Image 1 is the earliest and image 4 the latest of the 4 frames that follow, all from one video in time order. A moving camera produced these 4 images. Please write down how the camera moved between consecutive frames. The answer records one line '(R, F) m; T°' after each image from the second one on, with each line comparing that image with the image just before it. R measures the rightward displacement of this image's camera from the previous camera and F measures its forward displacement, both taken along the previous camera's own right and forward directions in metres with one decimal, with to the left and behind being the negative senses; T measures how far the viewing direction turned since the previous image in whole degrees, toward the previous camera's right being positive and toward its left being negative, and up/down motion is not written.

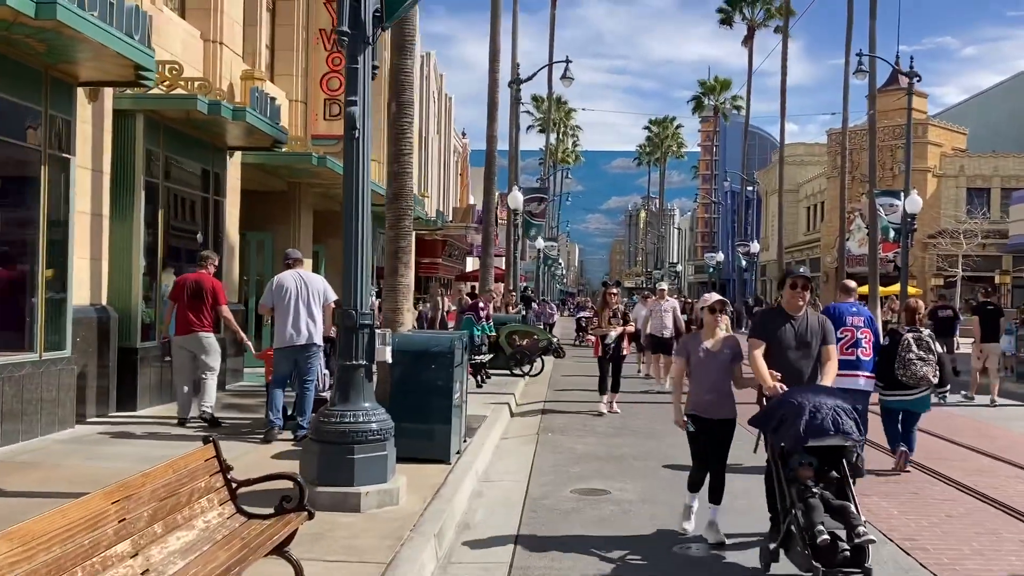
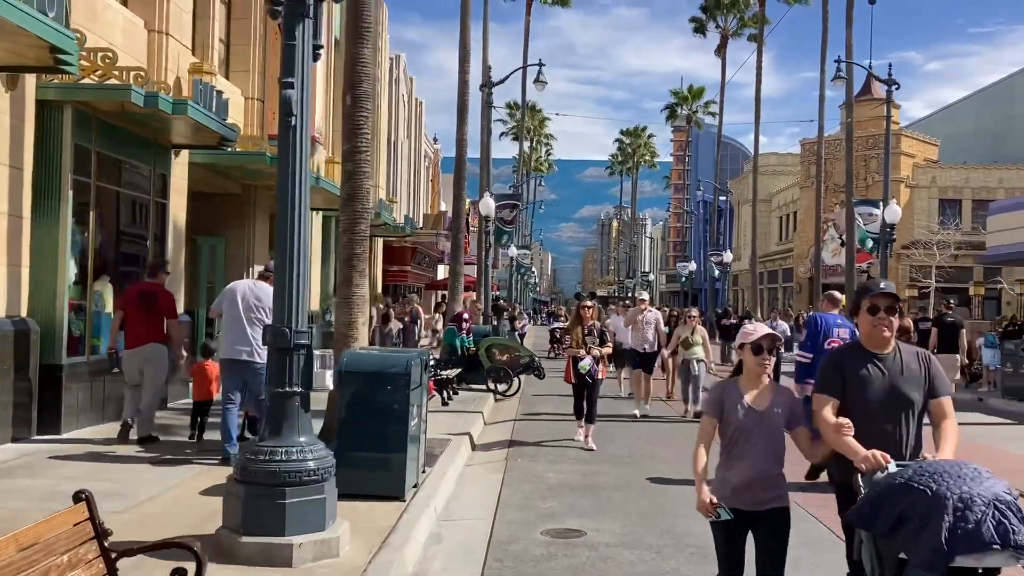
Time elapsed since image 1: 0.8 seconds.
(+0.1, +0.9) m; +2°
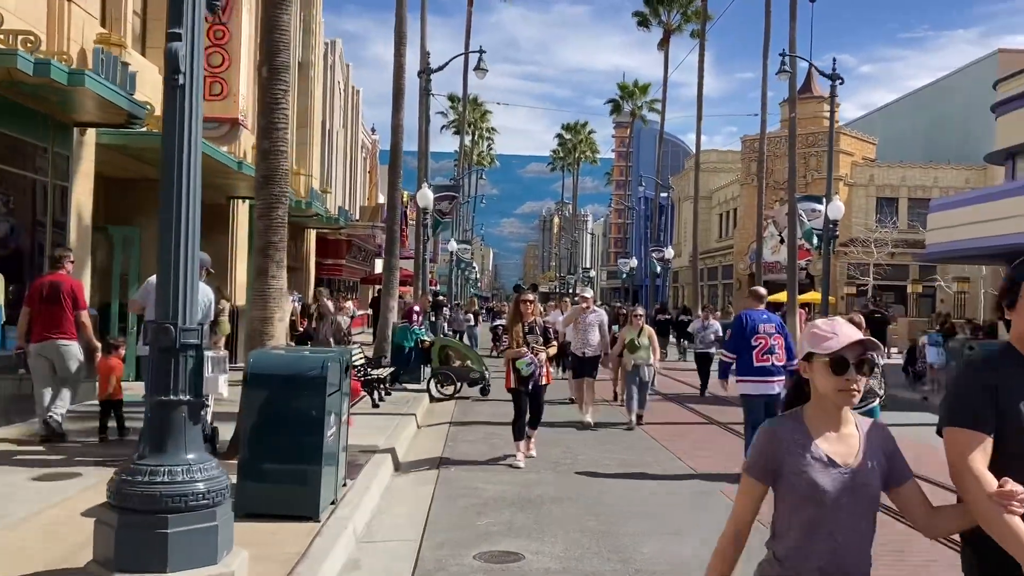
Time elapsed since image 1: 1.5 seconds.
(+0.1, +0.8) m; +4°
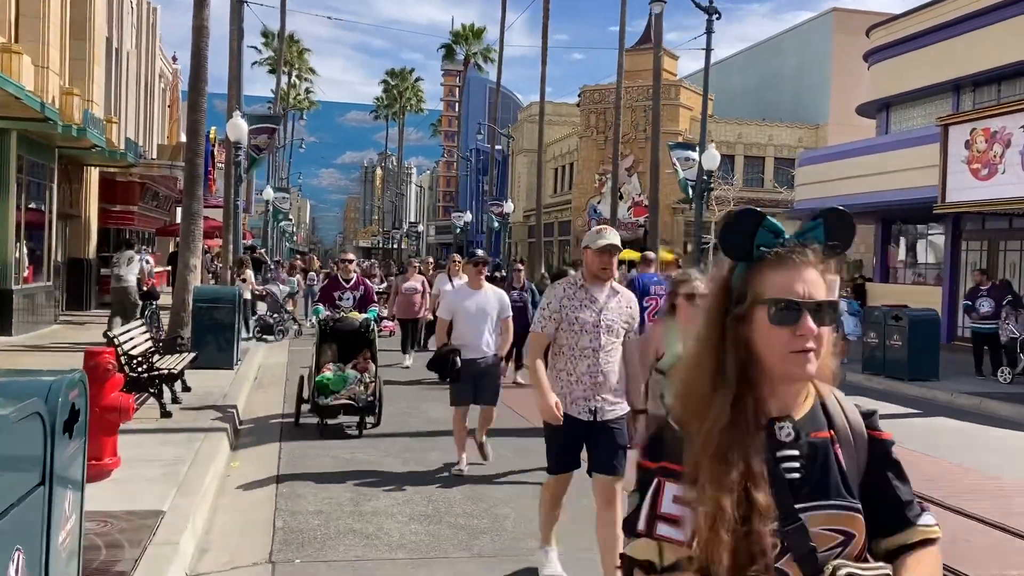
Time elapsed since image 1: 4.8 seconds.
(-0.4, +3.6) m; +11°
